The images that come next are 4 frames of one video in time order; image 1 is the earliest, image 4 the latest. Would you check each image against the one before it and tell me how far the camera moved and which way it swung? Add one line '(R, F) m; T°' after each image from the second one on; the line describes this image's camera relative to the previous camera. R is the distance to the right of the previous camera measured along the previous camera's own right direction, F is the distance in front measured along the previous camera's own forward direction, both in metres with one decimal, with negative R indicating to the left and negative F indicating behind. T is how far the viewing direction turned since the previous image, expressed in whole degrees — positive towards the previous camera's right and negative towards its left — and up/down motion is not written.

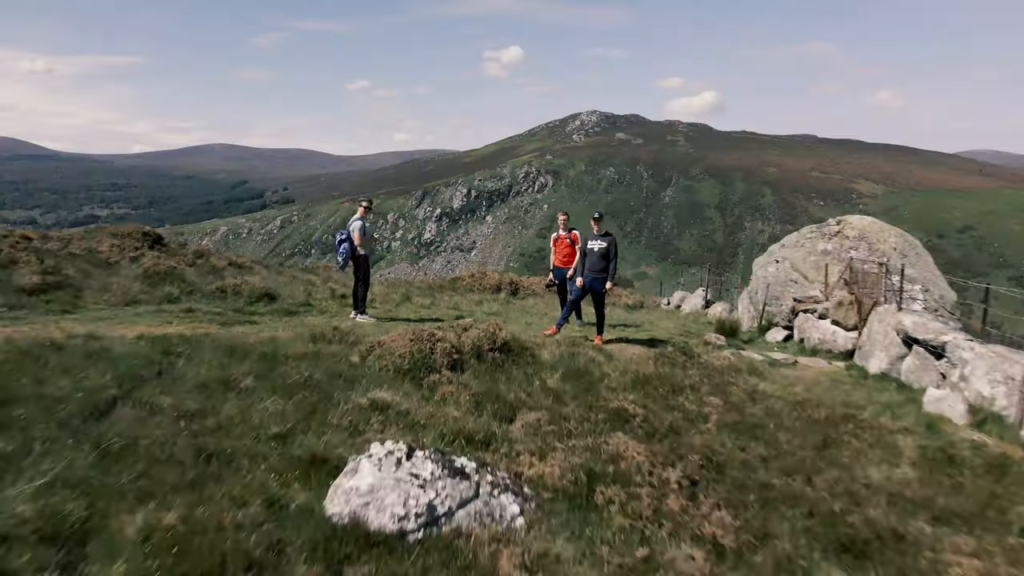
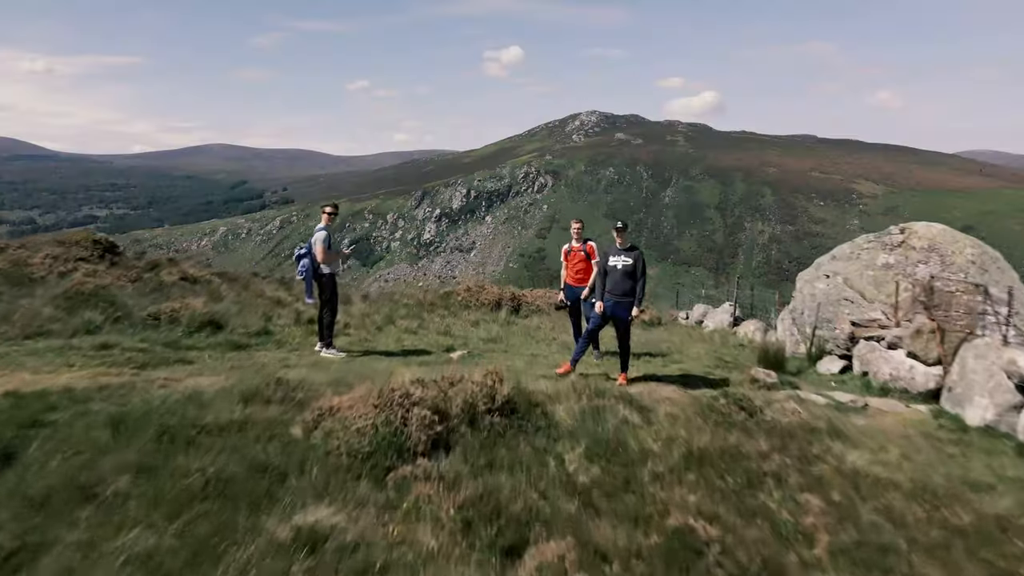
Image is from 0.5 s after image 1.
(0.0, +0.9) m; 0°
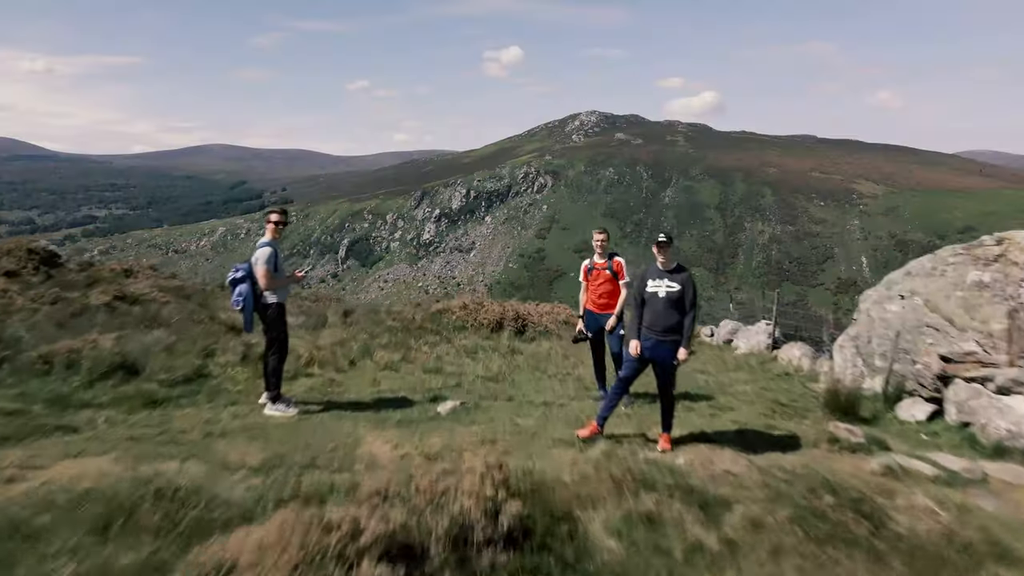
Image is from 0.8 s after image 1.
(0.0, +0.9) m; 0°
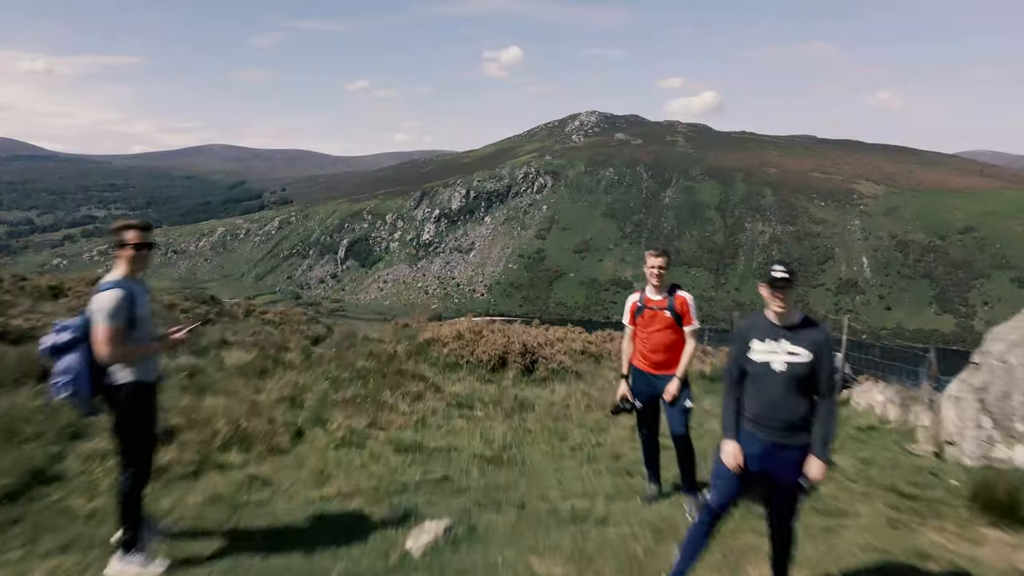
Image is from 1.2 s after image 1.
(0.0, +1.1) m; 0°
